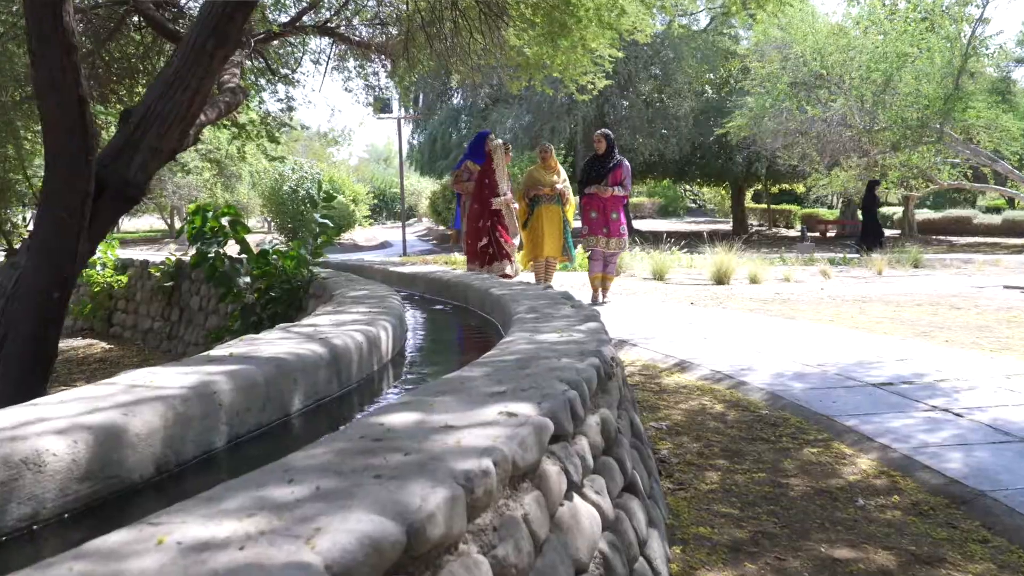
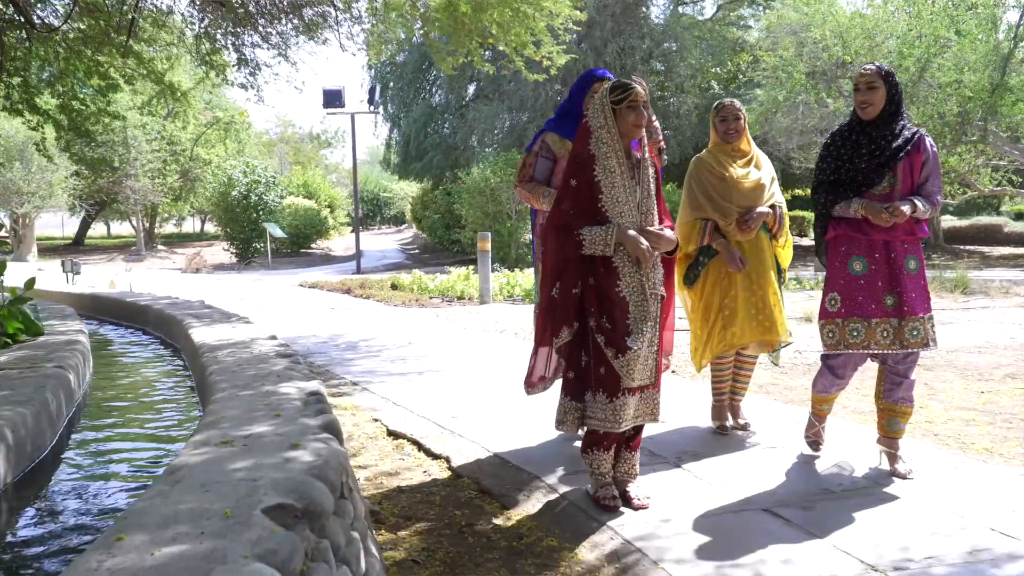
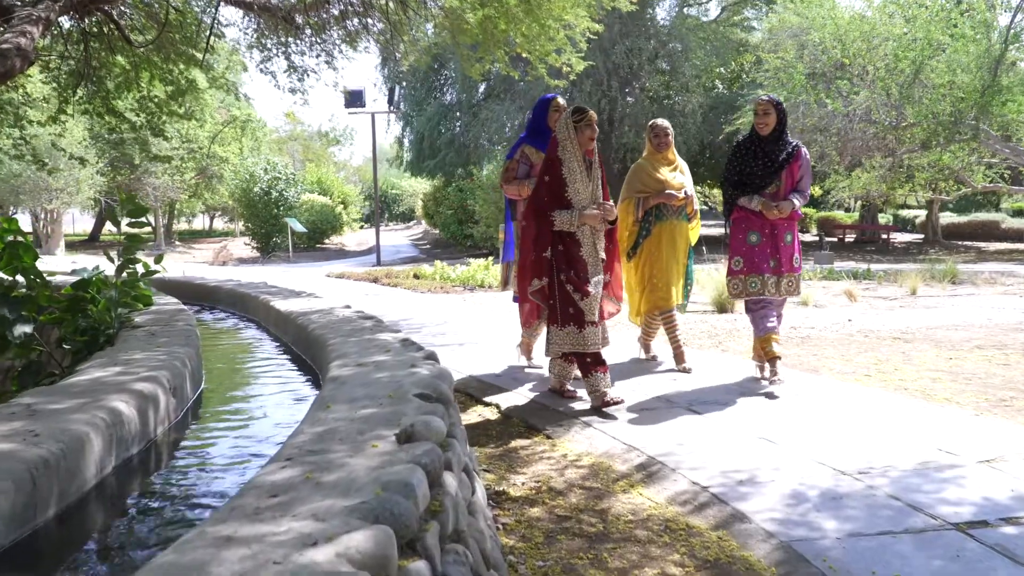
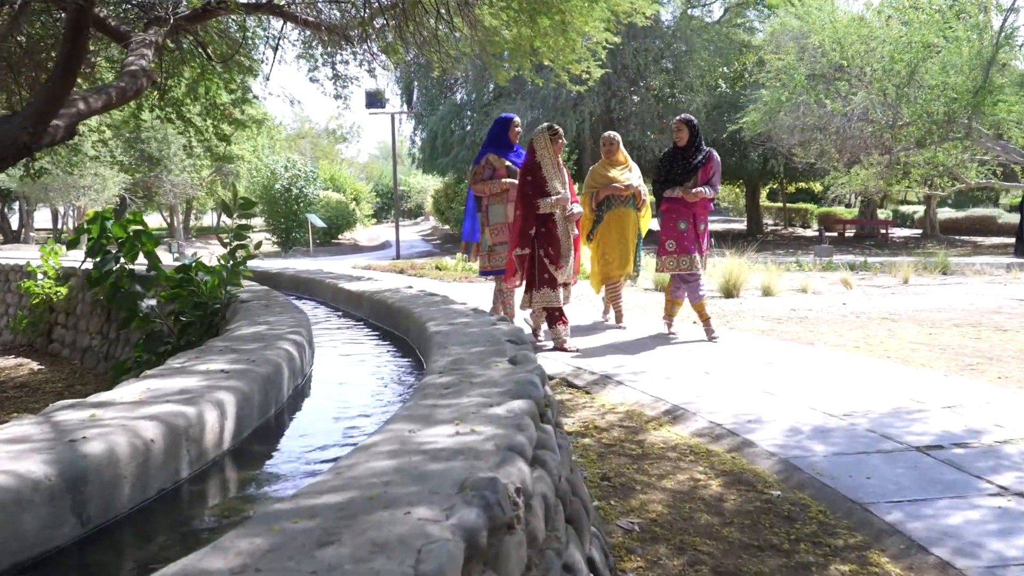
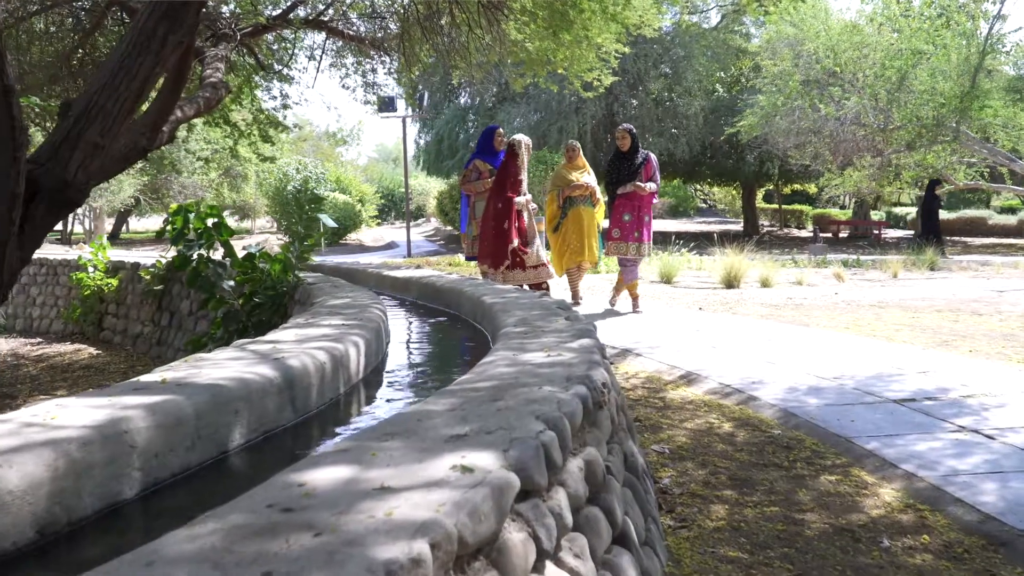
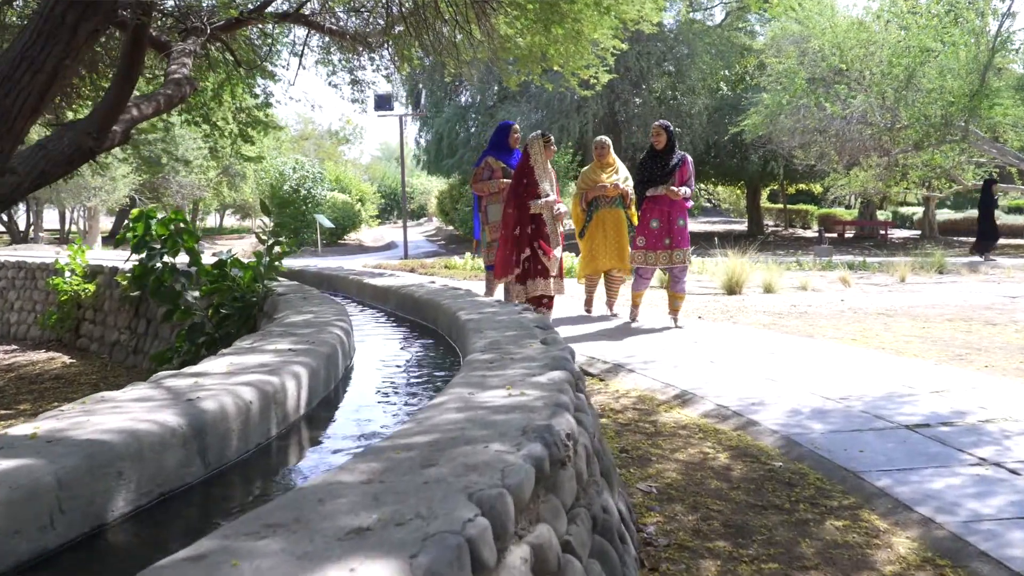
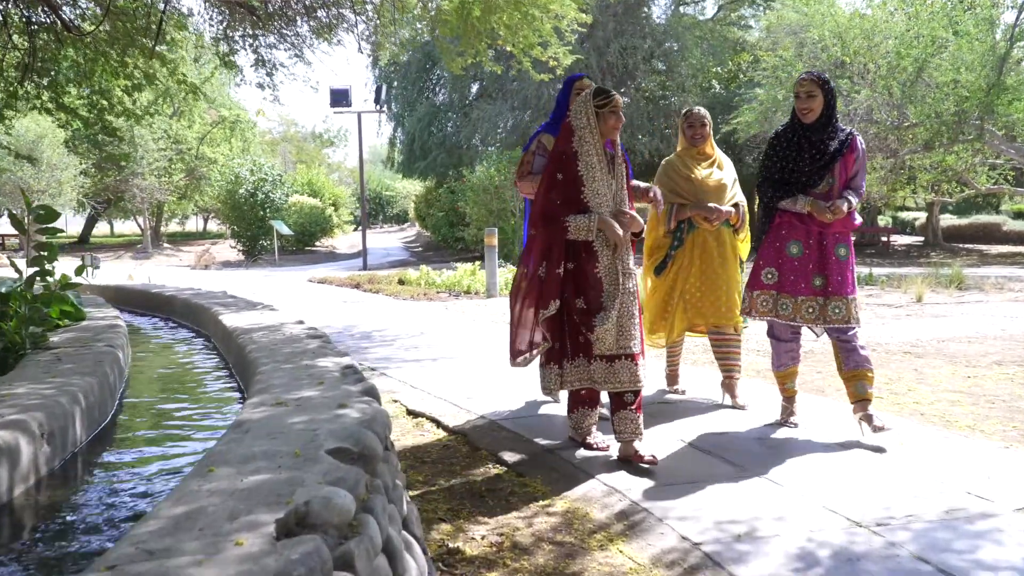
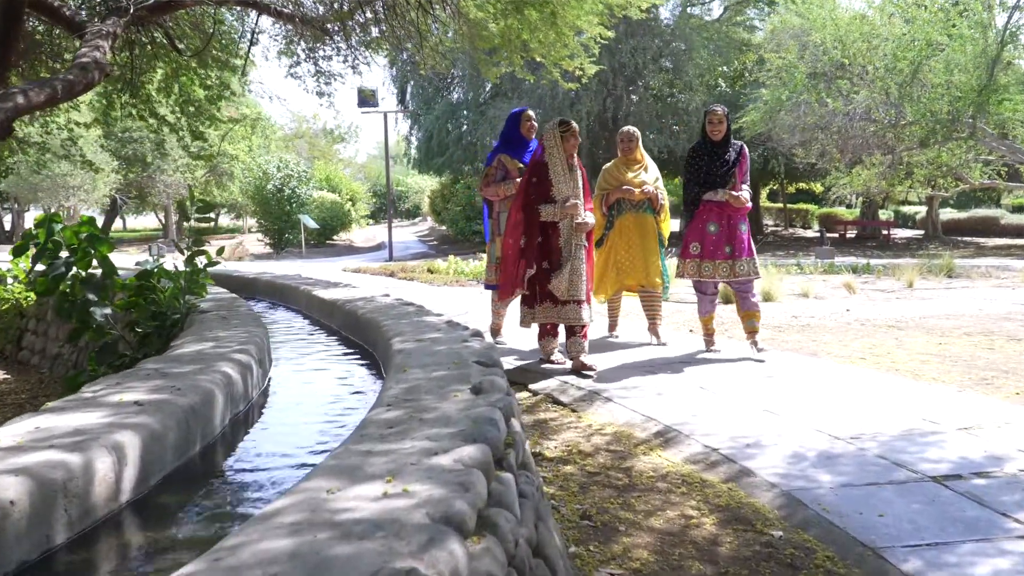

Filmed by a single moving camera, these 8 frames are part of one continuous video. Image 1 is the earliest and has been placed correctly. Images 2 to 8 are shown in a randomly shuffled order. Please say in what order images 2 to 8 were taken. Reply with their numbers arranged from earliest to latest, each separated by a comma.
5, 6, 4, 8, 3, 7, 2
